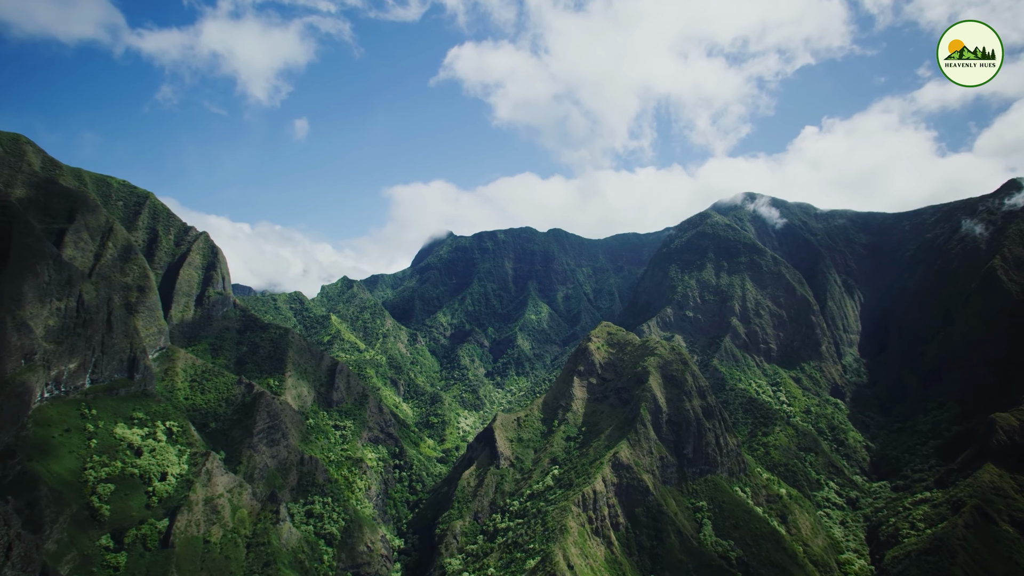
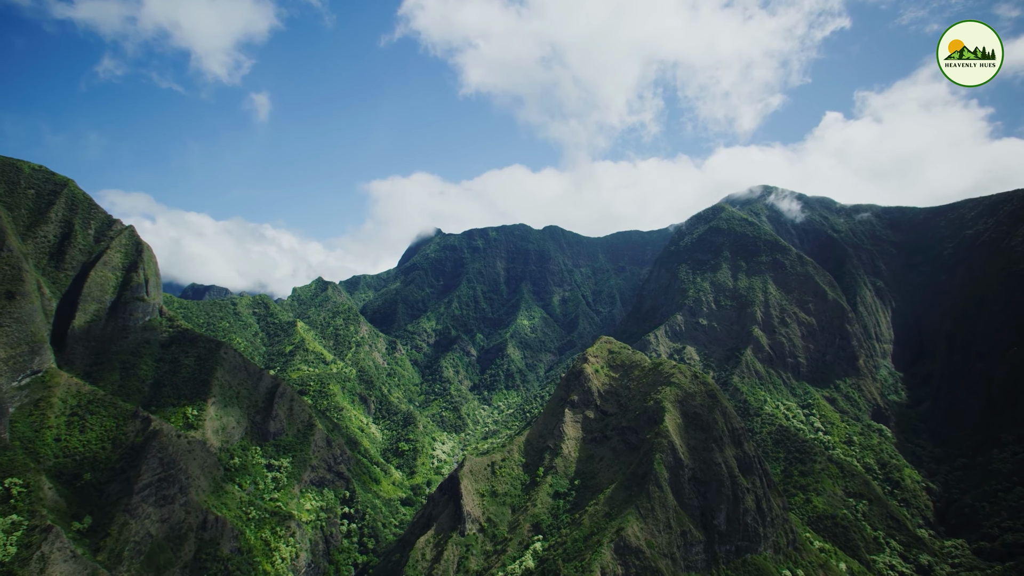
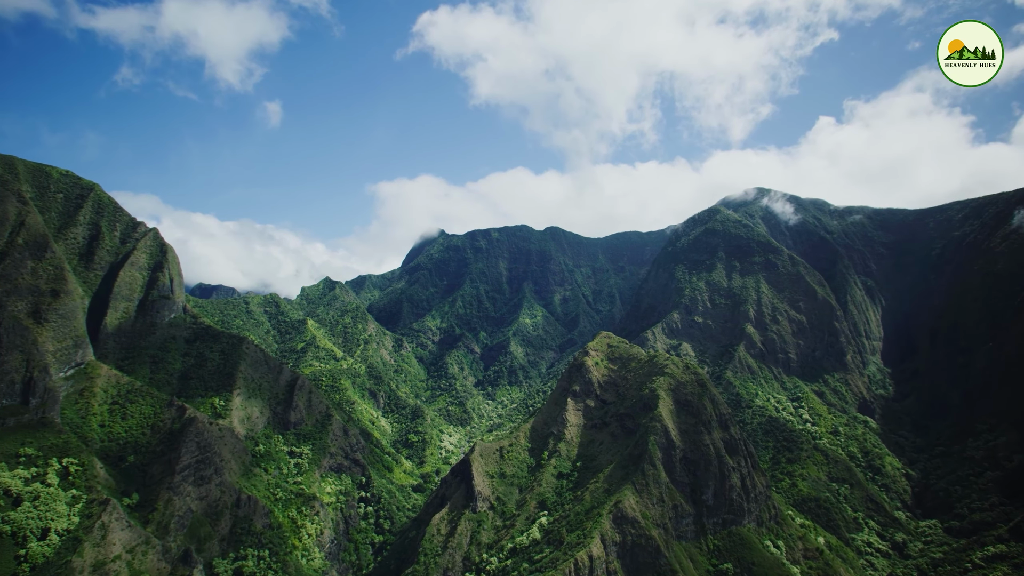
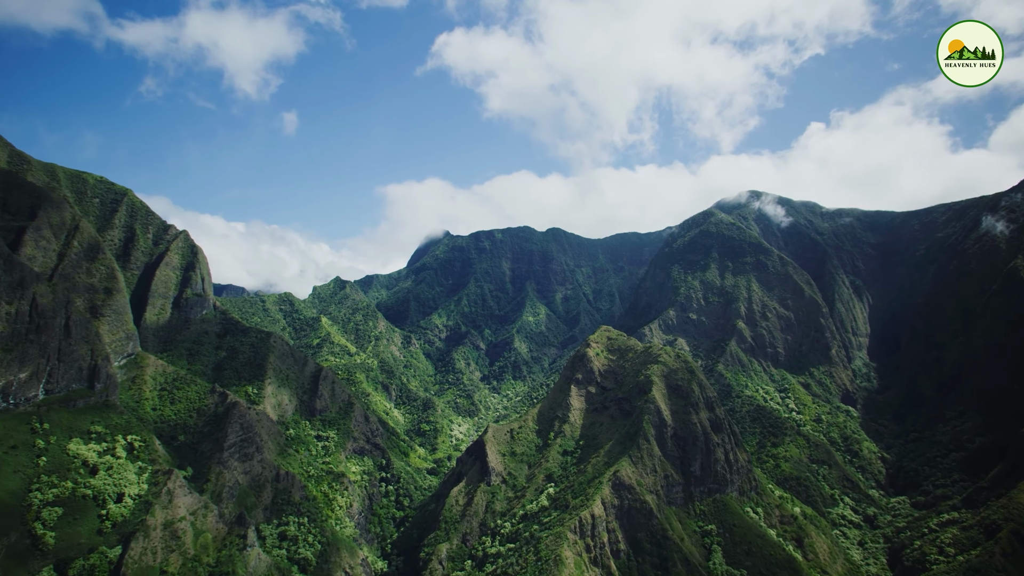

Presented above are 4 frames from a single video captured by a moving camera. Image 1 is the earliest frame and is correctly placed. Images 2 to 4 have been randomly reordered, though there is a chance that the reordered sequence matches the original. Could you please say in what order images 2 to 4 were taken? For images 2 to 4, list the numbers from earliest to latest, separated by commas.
4, 3, 2
